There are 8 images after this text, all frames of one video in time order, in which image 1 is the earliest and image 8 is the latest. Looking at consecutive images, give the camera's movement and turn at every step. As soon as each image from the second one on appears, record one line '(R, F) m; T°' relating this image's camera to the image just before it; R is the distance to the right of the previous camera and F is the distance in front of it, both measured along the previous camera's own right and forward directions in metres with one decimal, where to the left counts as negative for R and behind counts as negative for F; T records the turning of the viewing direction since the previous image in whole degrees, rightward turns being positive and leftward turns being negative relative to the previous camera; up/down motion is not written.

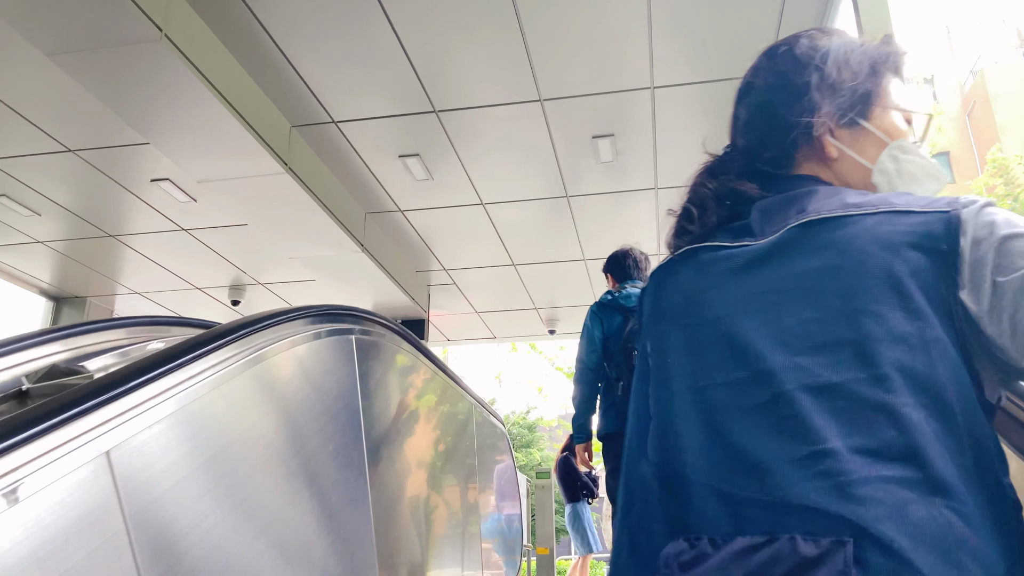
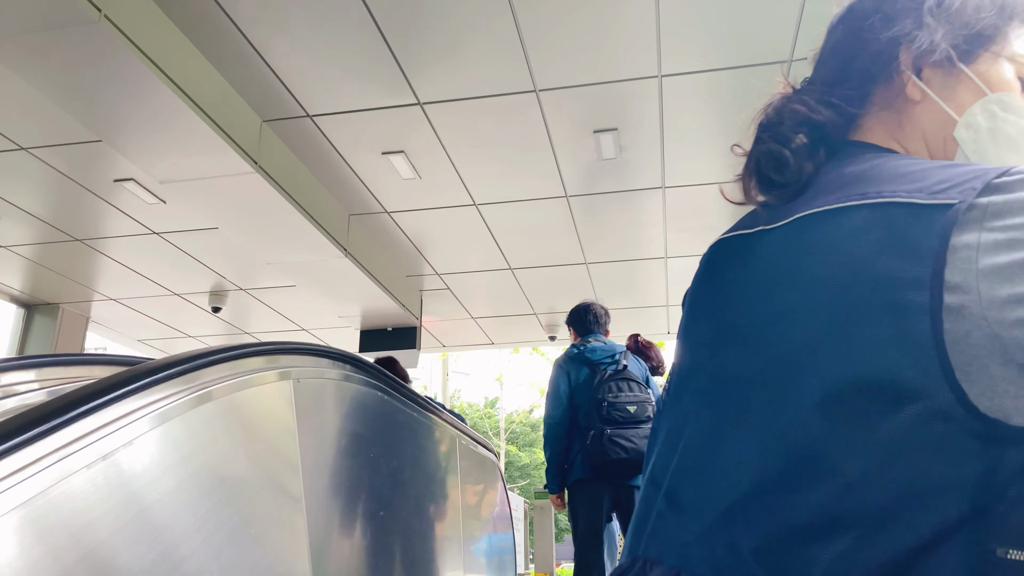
(+0.1, +0.4) m; 0°
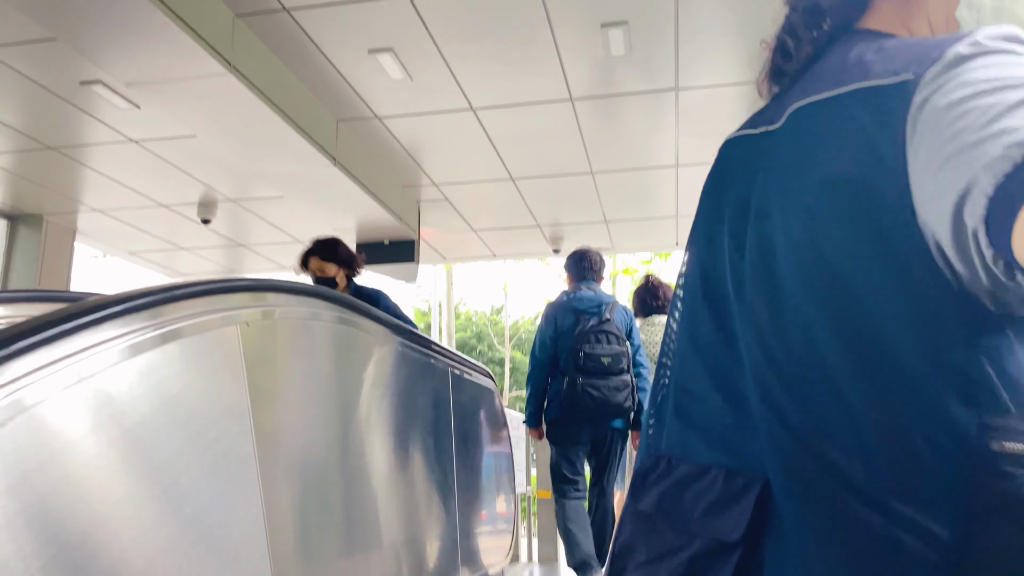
(0.0, +0.3) m; 0°
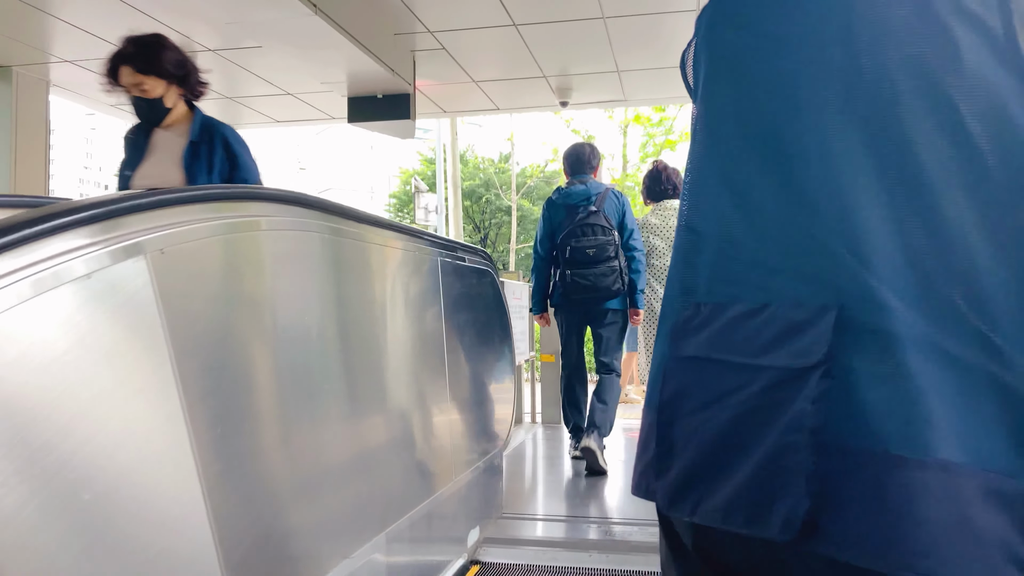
(0.0, +0.3) m; -1°
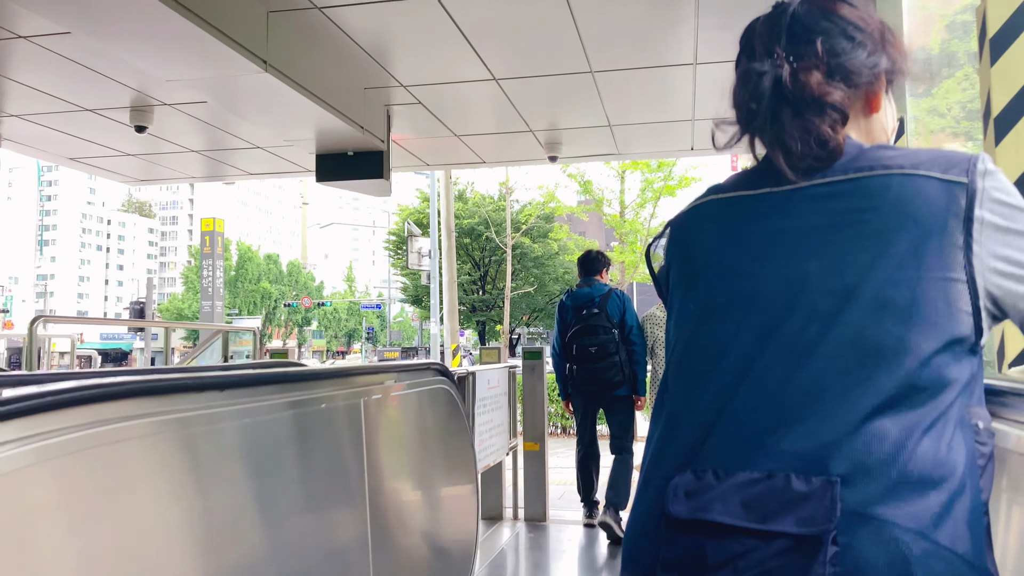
(+0.1, +0.5) m; 0°
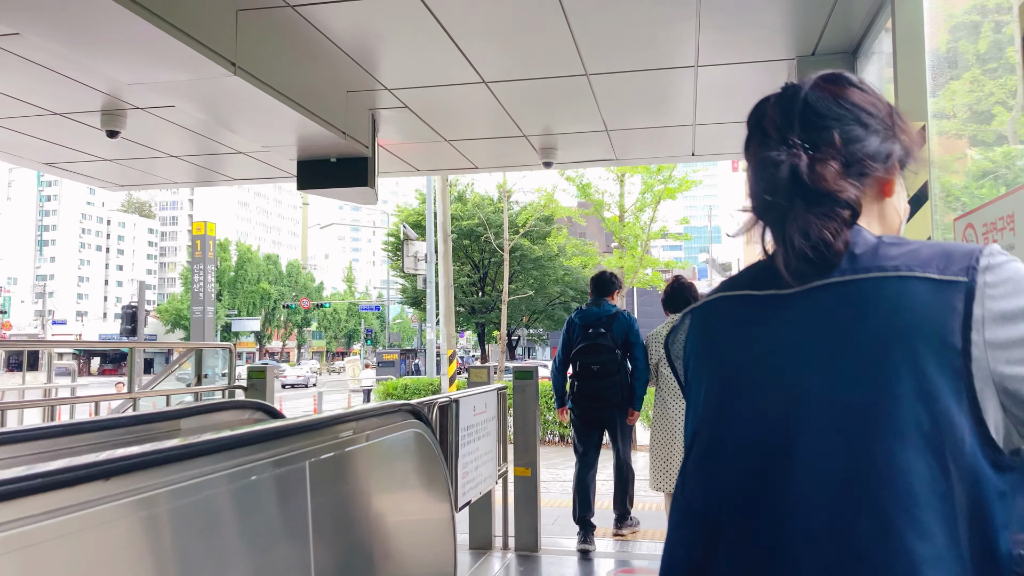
(+0.1, +0.3) m; 0°
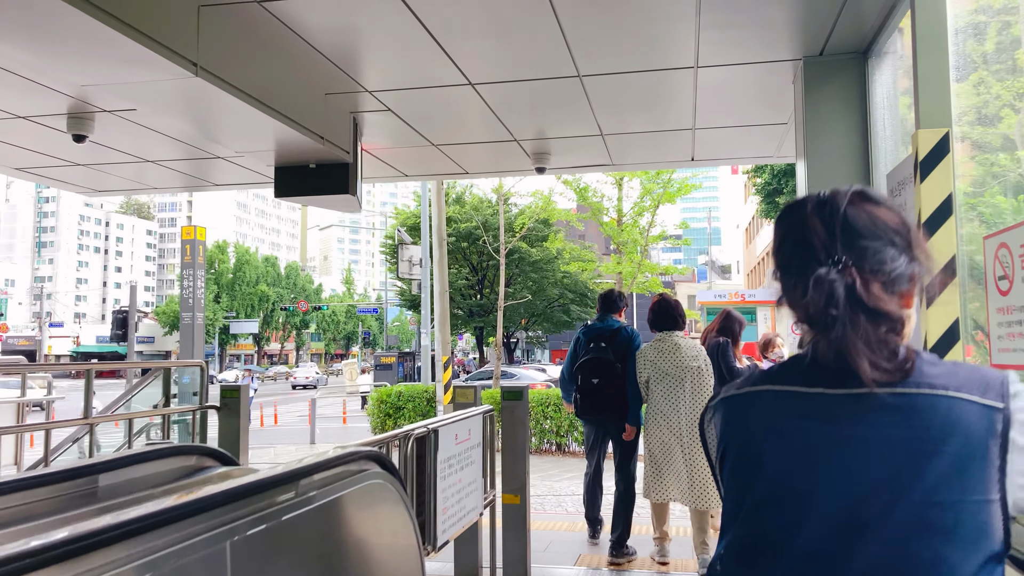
(+0.1, +0.3) m; 0°
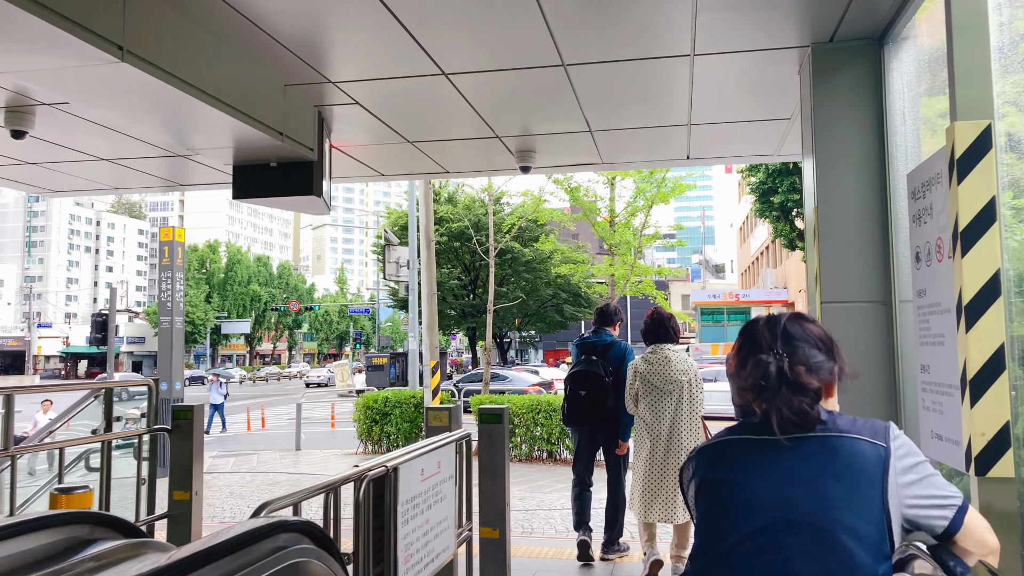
(+0.1, +0.4) m; 0°
